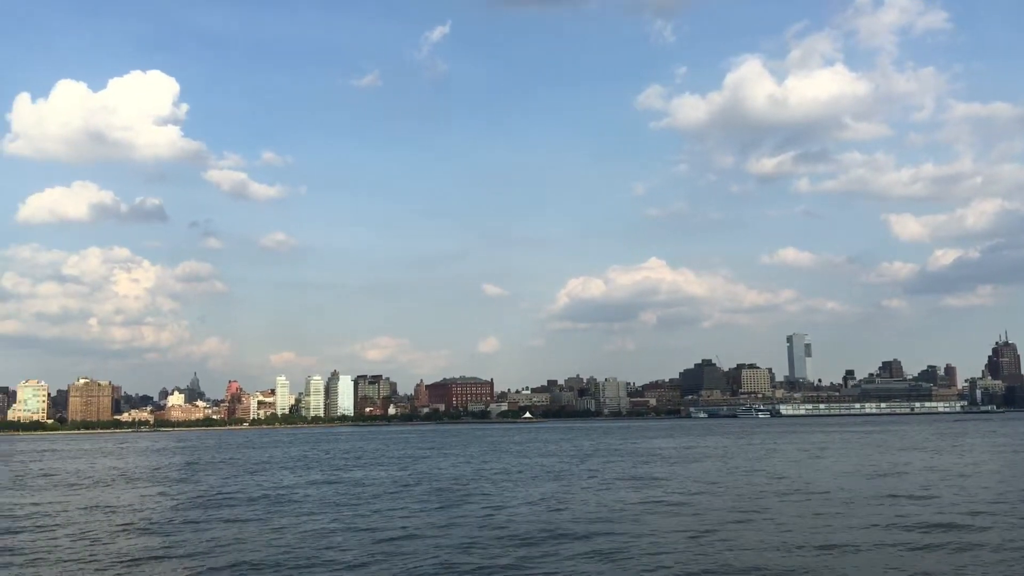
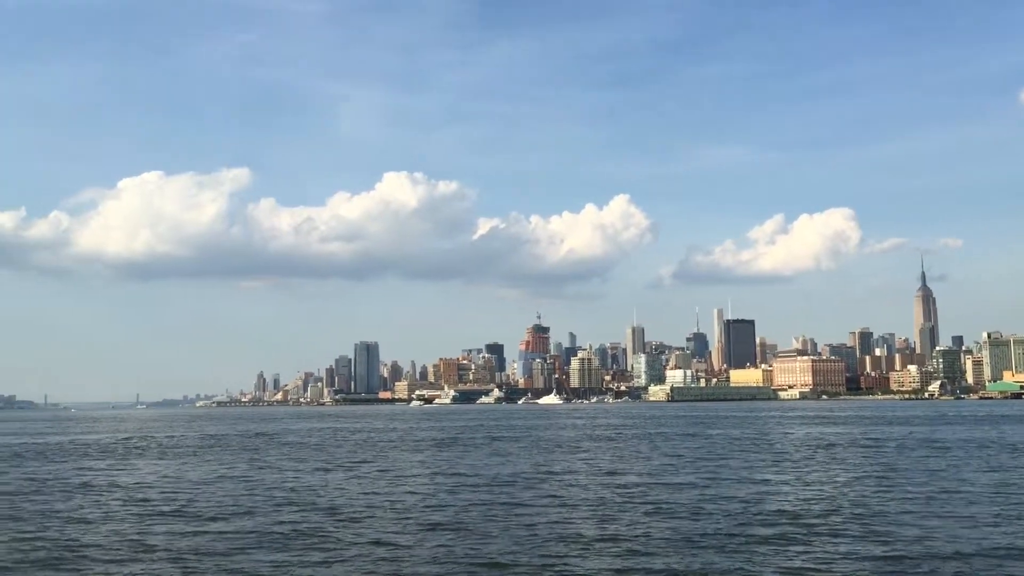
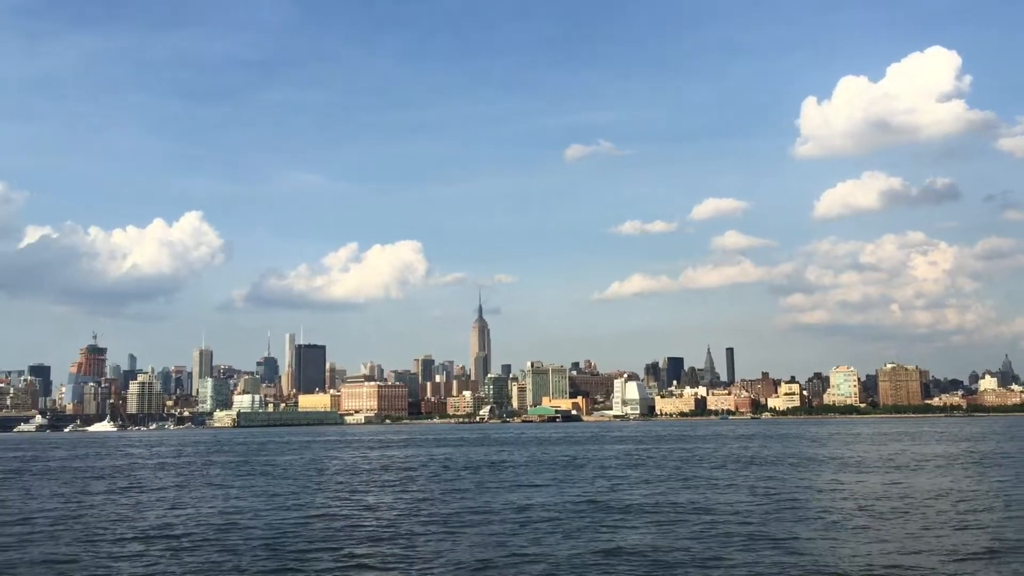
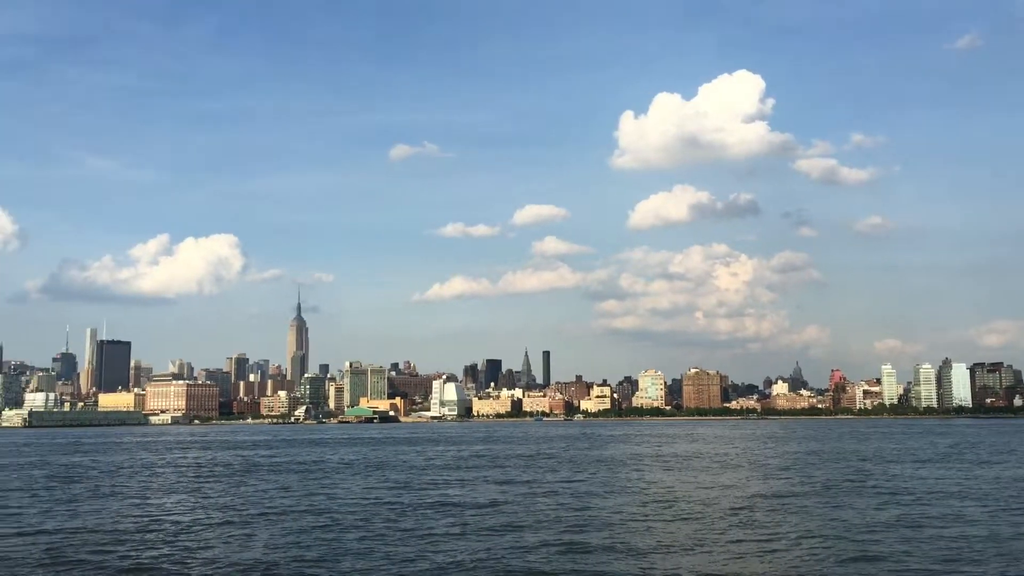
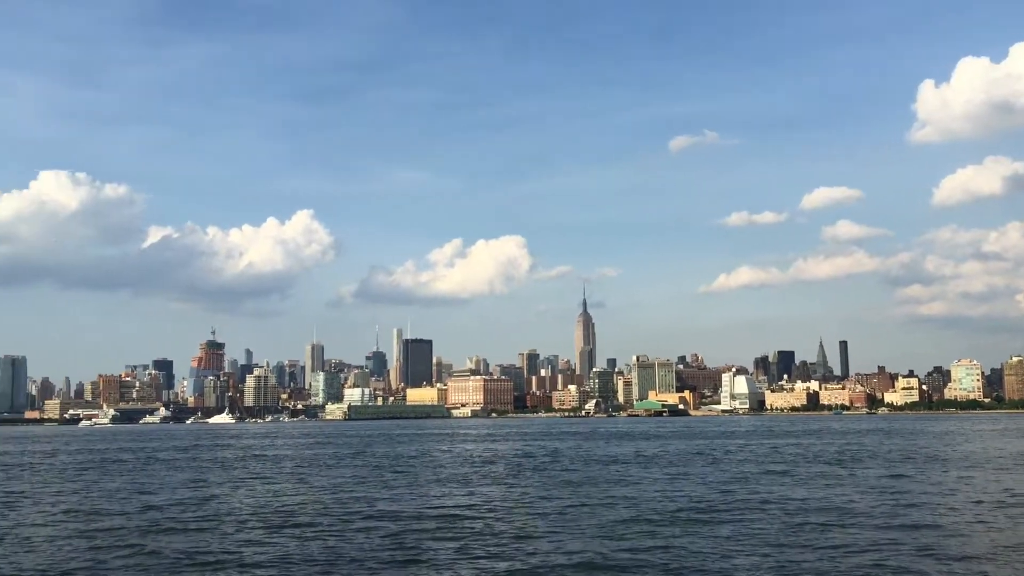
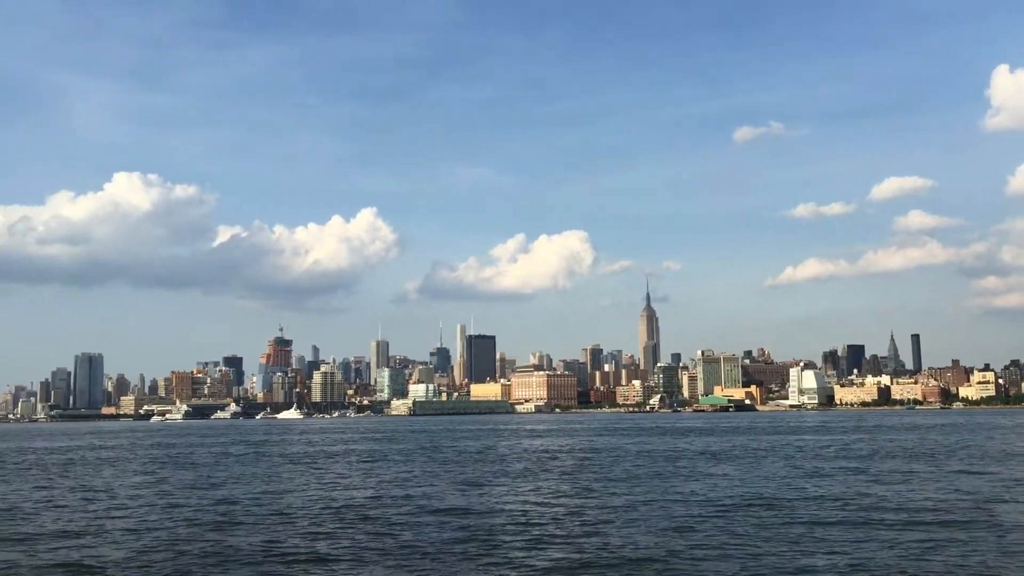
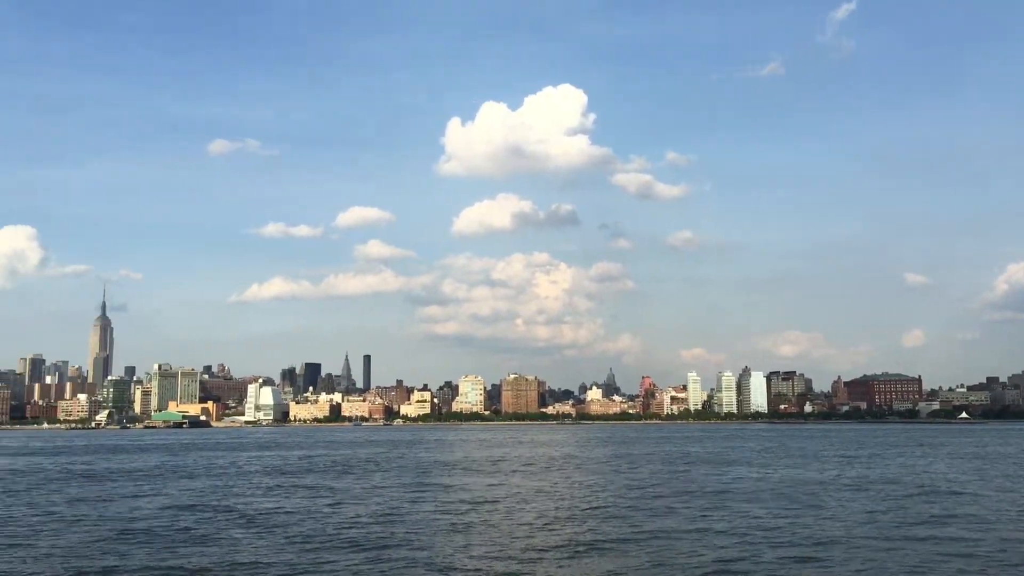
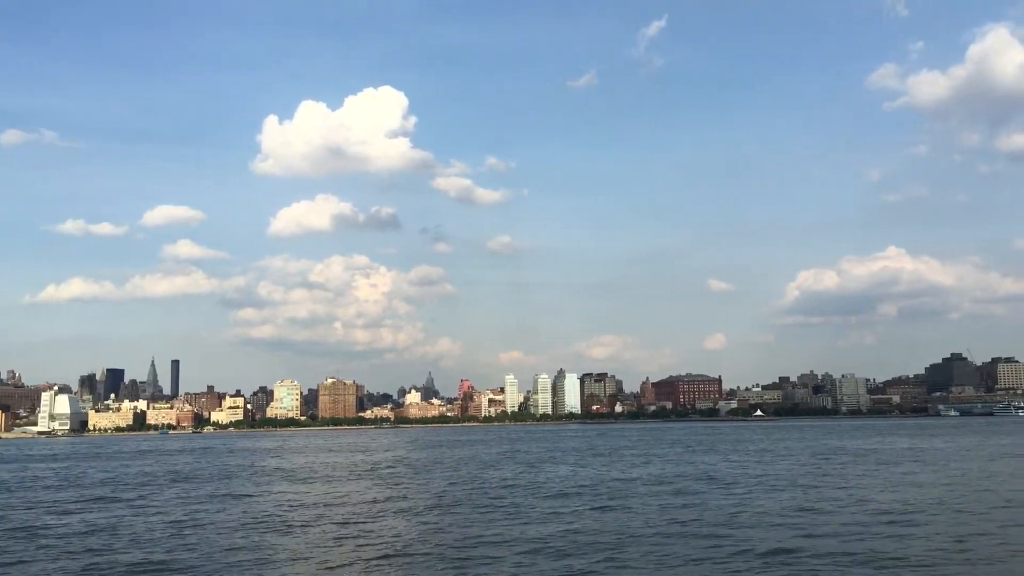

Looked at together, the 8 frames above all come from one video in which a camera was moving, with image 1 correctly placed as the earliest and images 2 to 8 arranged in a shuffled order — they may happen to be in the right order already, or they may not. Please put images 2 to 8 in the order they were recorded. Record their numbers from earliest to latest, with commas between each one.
8, 7, 4, 3, 5, 6, 2
